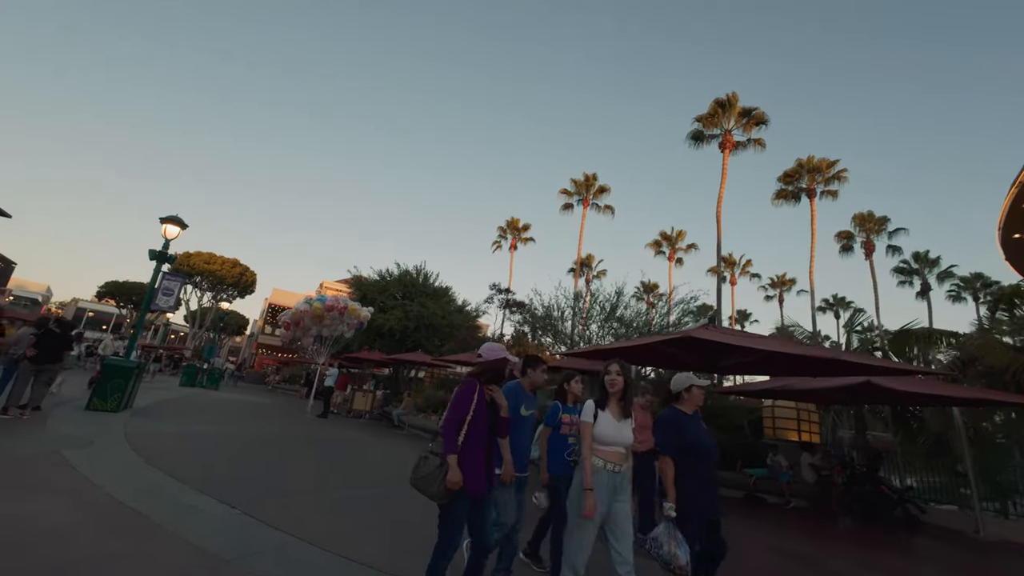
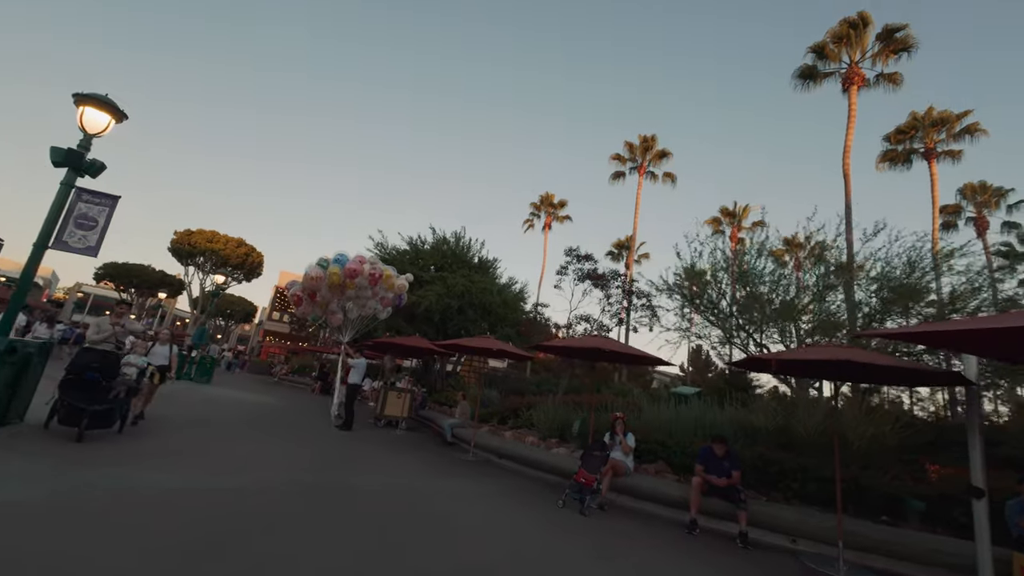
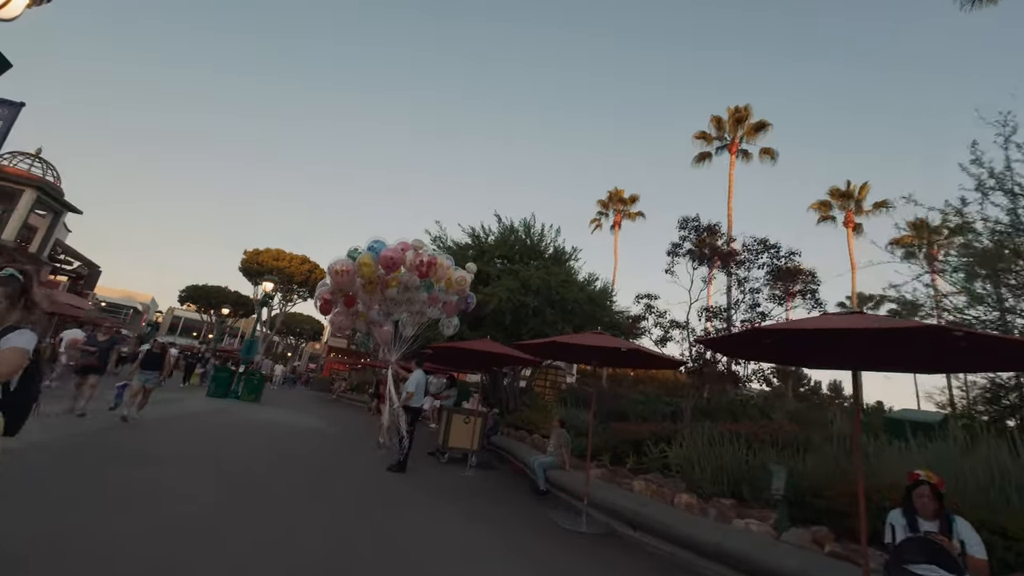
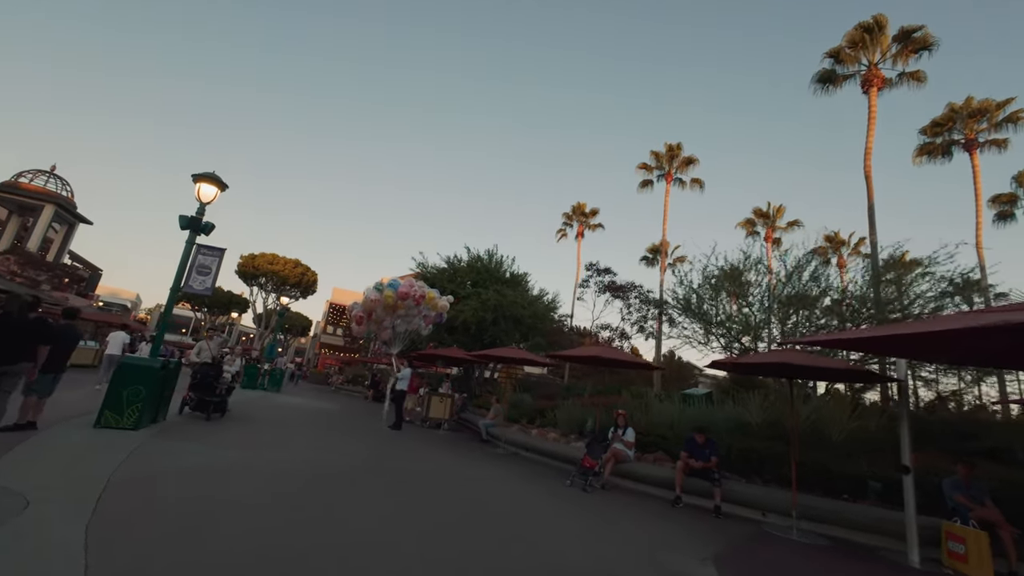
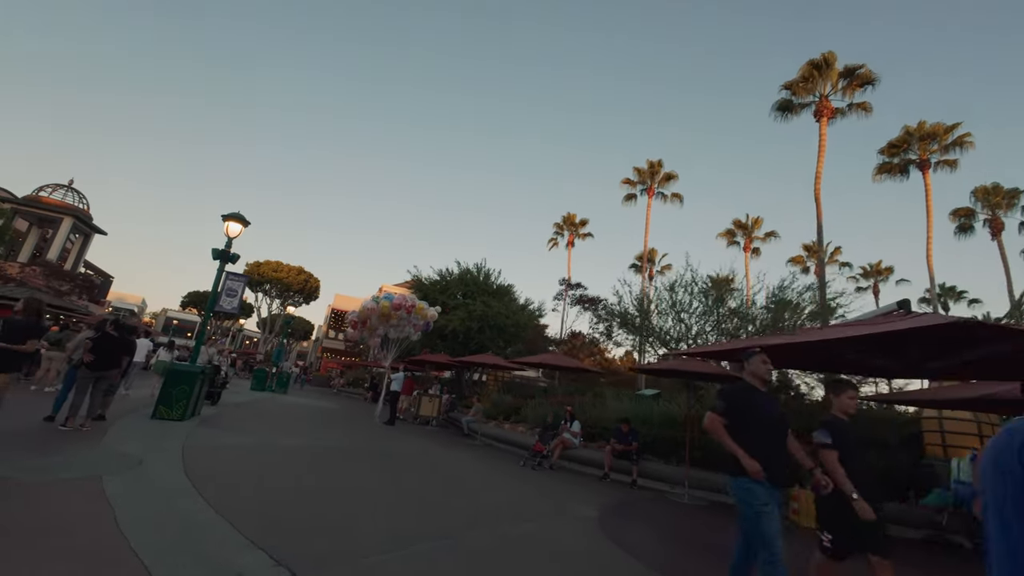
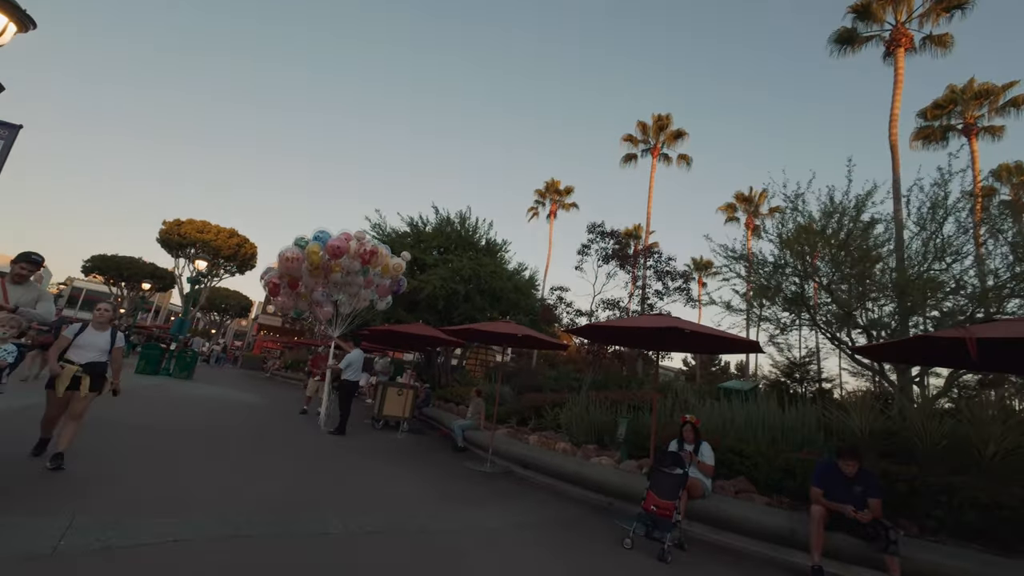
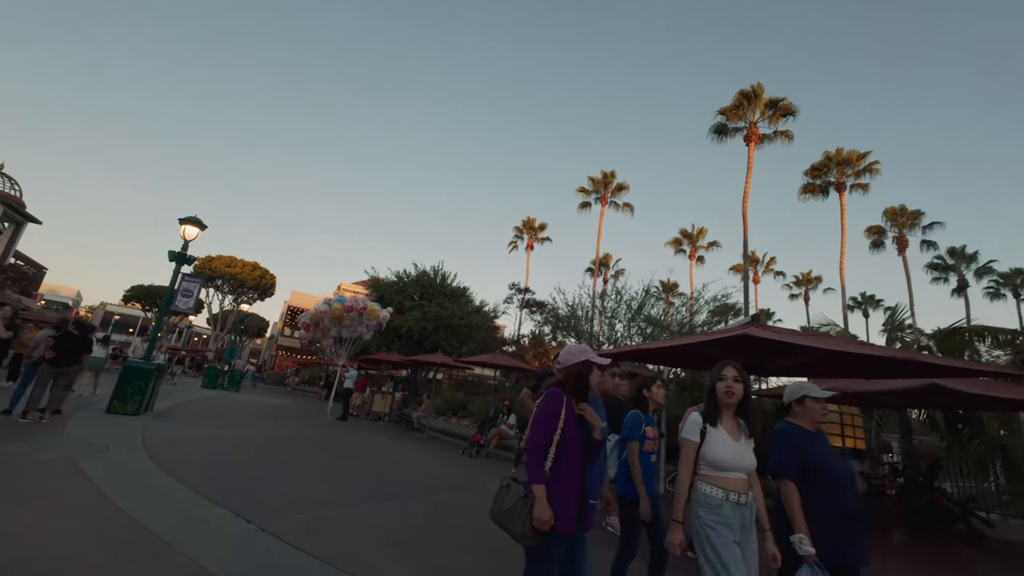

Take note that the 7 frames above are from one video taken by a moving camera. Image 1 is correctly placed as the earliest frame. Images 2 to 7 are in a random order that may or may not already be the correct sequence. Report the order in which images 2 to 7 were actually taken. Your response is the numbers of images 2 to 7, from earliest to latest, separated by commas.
7, 5, 4, 2, 6, 3
